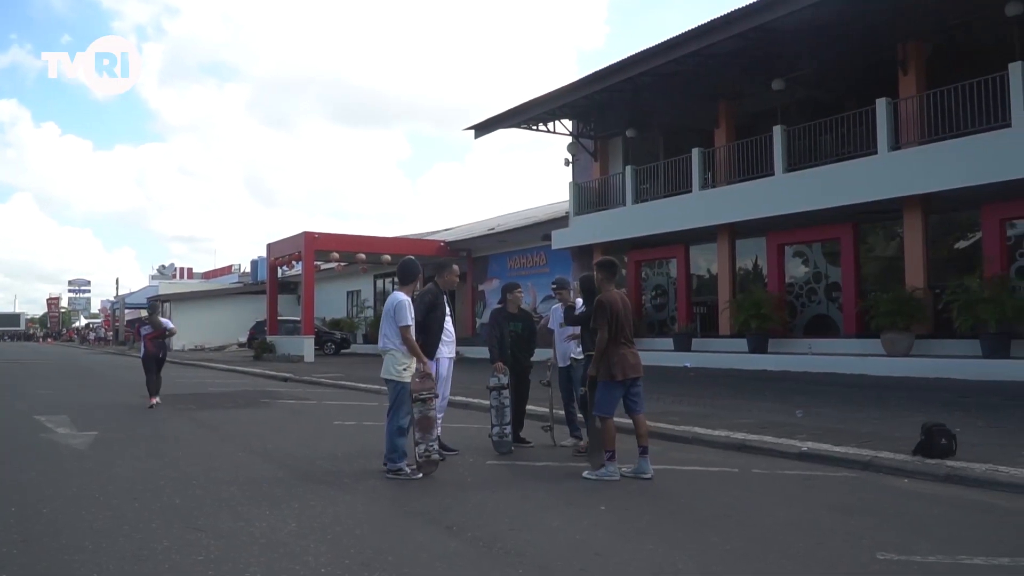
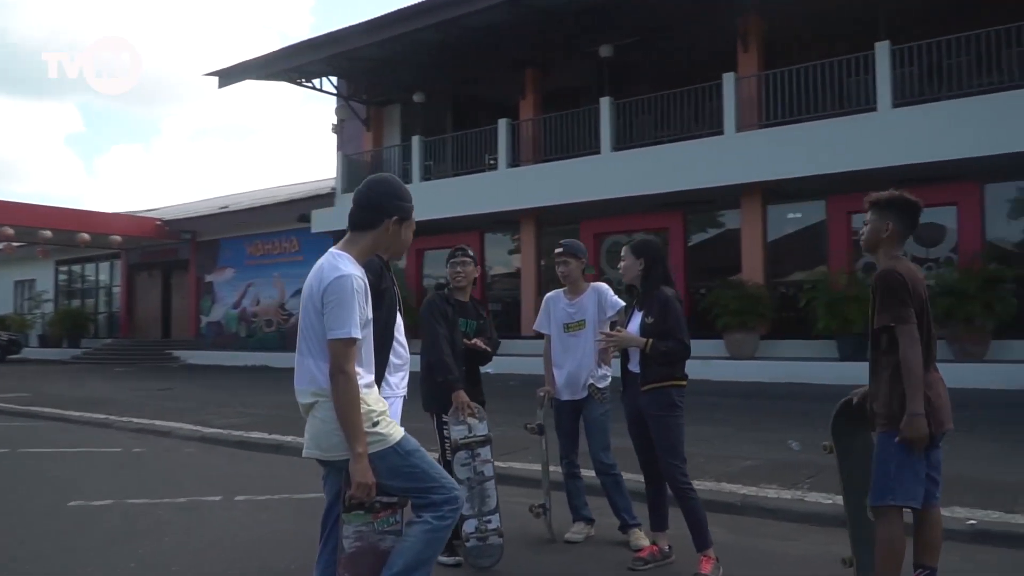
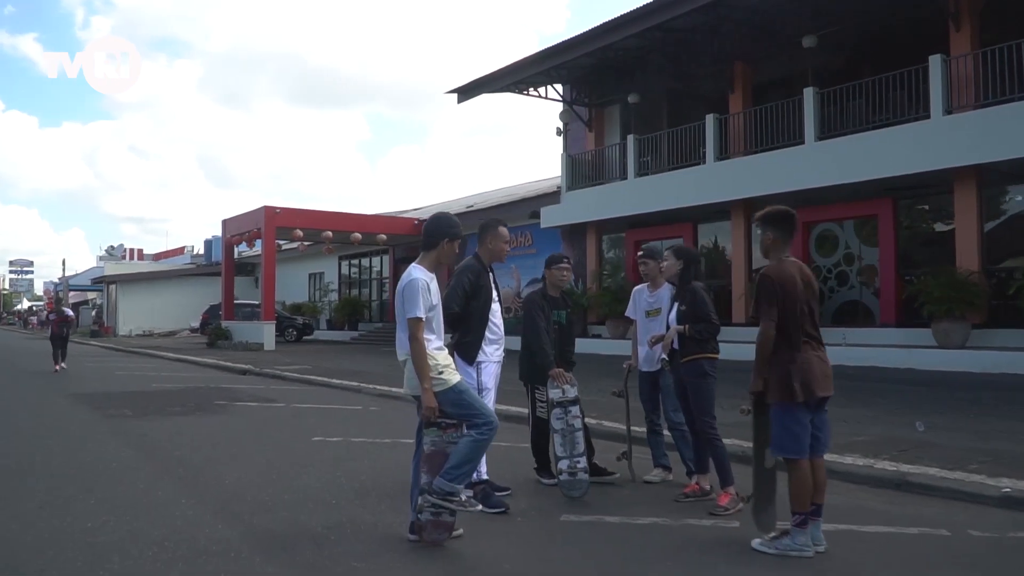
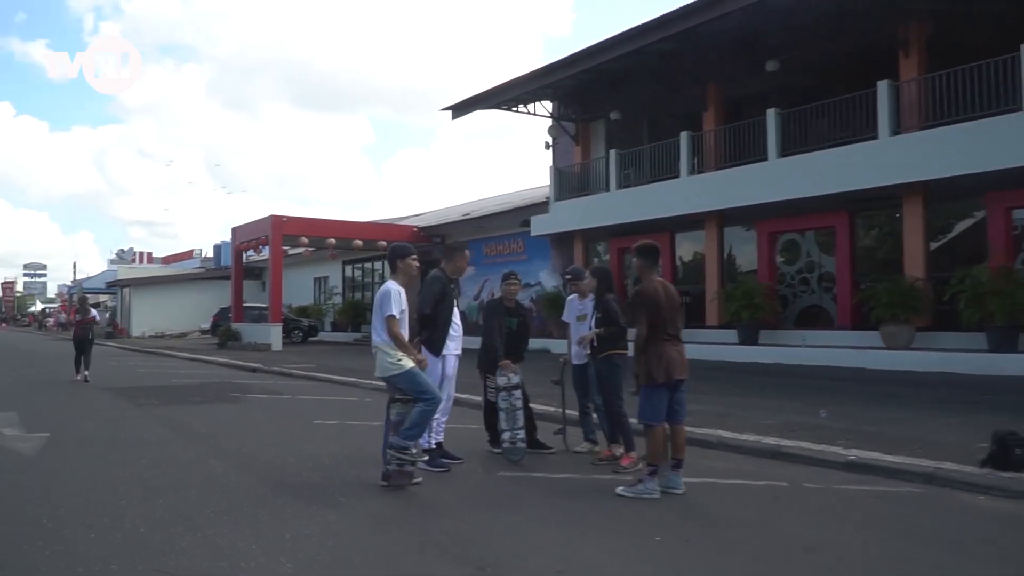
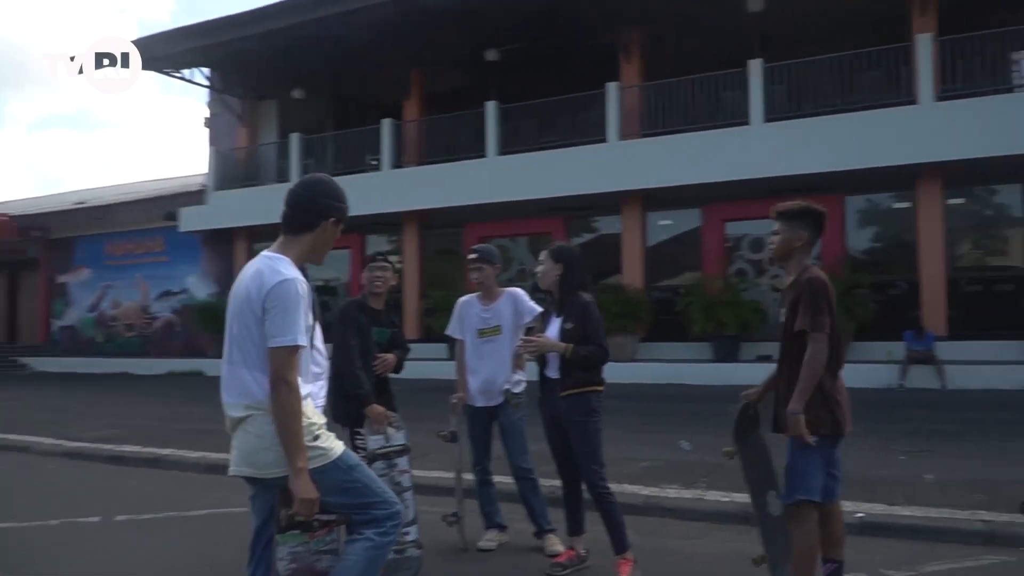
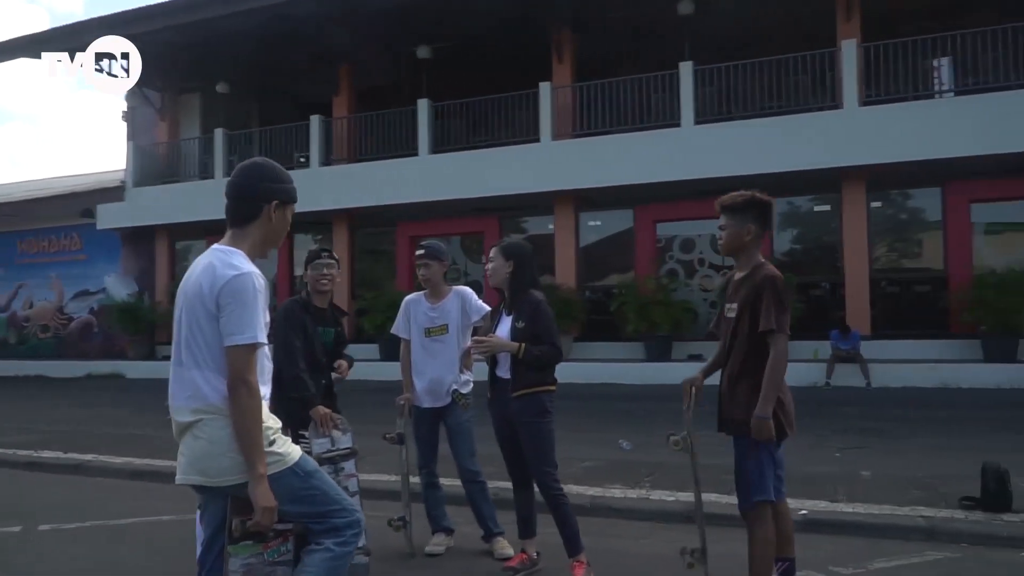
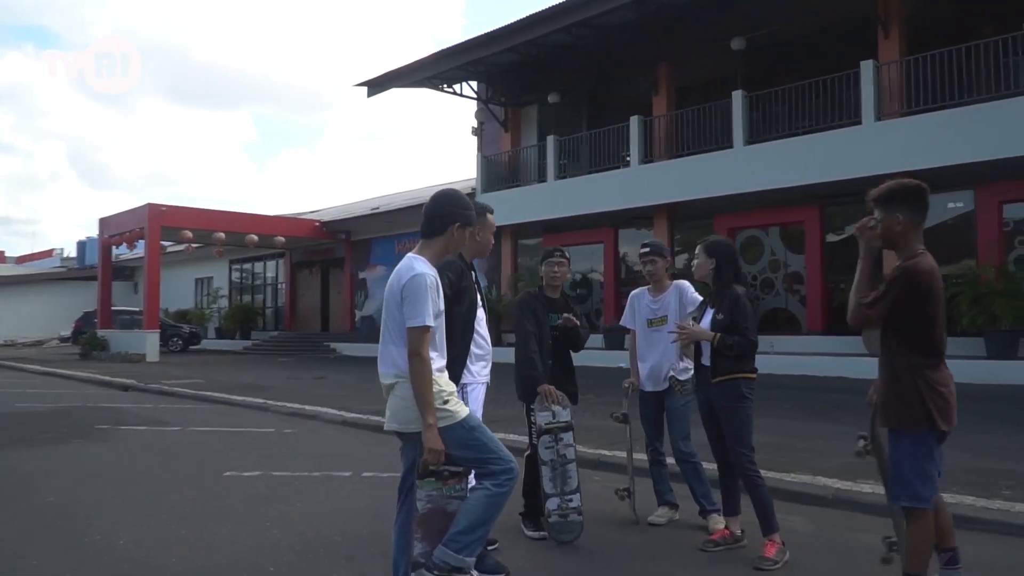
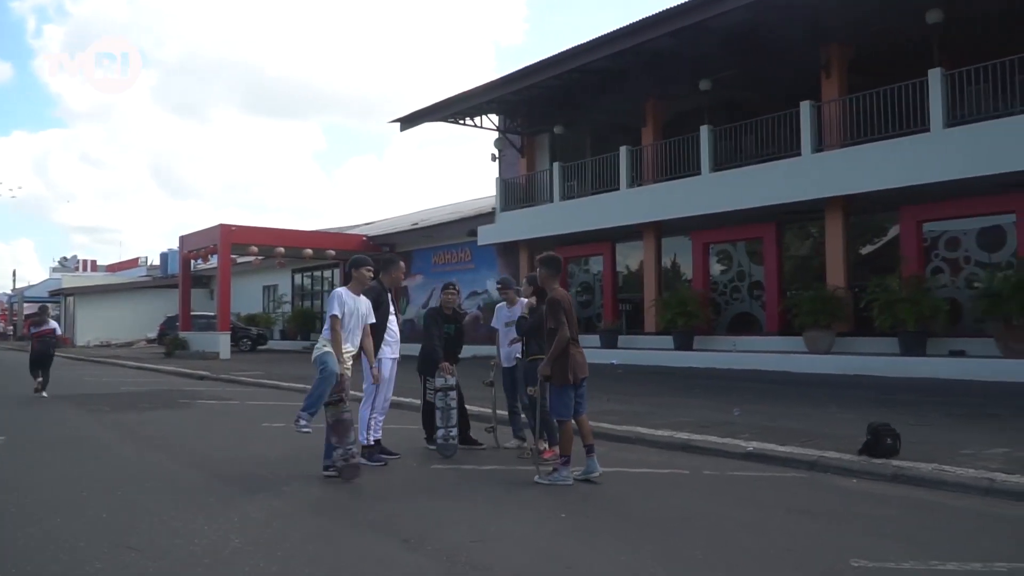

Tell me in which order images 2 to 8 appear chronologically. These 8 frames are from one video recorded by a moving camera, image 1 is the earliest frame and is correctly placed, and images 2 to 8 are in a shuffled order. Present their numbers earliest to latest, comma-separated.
8, 4, 3, 7, 2, 5, 6
